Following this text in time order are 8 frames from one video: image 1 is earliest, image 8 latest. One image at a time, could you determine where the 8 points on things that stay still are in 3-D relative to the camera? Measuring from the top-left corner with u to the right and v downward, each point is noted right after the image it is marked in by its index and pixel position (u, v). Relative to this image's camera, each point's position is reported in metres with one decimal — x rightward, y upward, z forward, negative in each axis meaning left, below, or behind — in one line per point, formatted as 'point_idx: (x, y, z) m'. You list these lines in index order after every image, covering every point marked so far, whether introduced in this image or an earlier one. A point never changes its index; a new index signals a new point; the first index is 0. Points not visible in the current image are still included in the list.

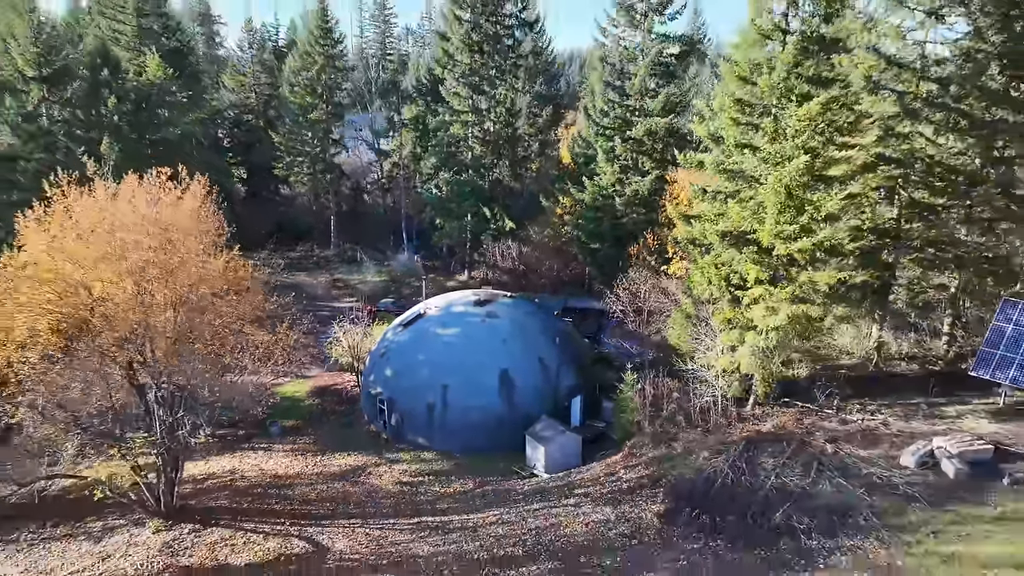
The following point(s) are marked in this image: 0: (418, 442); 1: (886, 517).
0: (-2.3, -3.8, +16.0) m
1: (+6.4, -3.9, +11.2) m
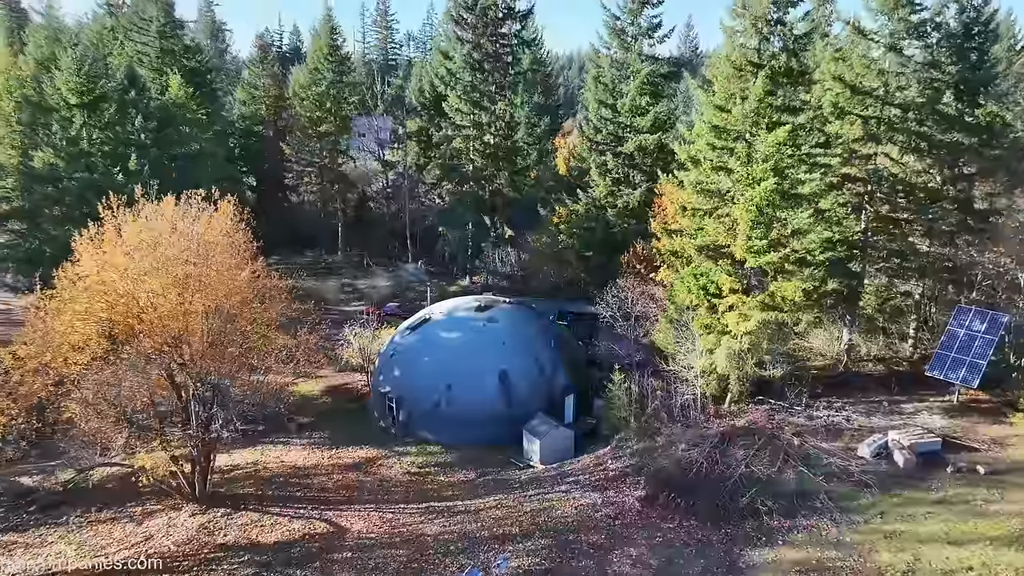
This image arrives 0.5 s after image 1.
0: (-2.4, -4.0, +17.5) m
1: (+6.4, -4.1, +12.7) m
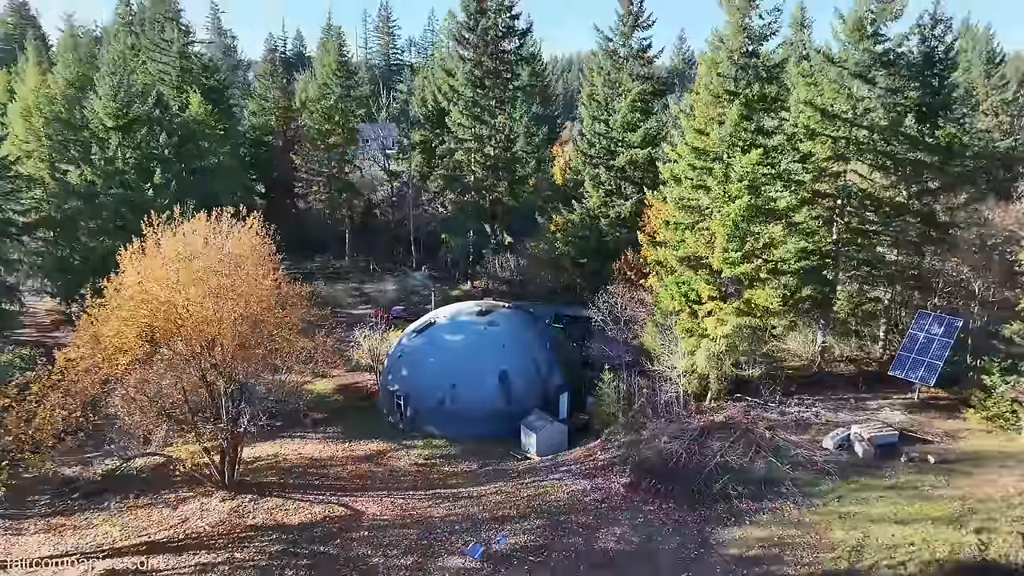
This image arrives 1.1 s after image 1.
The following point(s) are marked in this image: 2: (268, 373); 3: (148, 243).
0: (-2.4, -4.2, +19.0) m
1: (+6.3, -4.3, +14.2) m
2: (-5.9, -2.1, +16.0) m
3: (-8.3, +1.0, +15.1) m
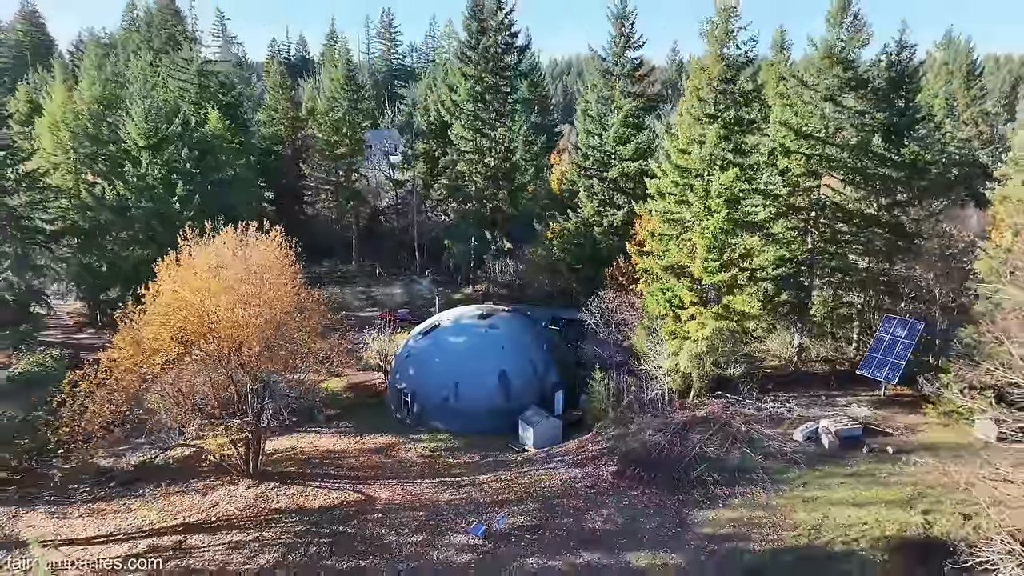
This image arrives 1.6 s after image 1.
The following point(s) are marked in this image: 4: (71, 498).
0: (-2.4, -4.3, +20.6) m
1: (+6.3, -4.5, +15.8) m
2: (-5.9, -2.3, +17.6) m
3: (-8.3, +0.9, +16.7) m
4: (-11.4, -5.4, +17.0) m
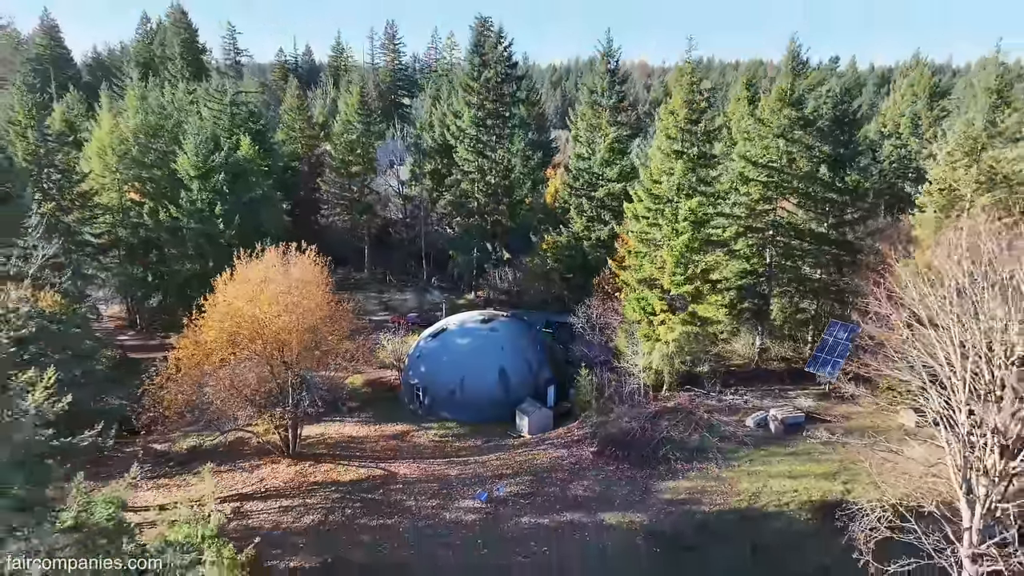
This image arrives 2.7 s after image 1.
0: (-2.5, -4.7, +23.9) m
1: (+6.2, -4.8, +19.0) m
2: (-6.0, -2.6, +20.8) m
3: (-8.4, +0.5, +20.0) m
4: (-11.5, -5.8, +20.2) m
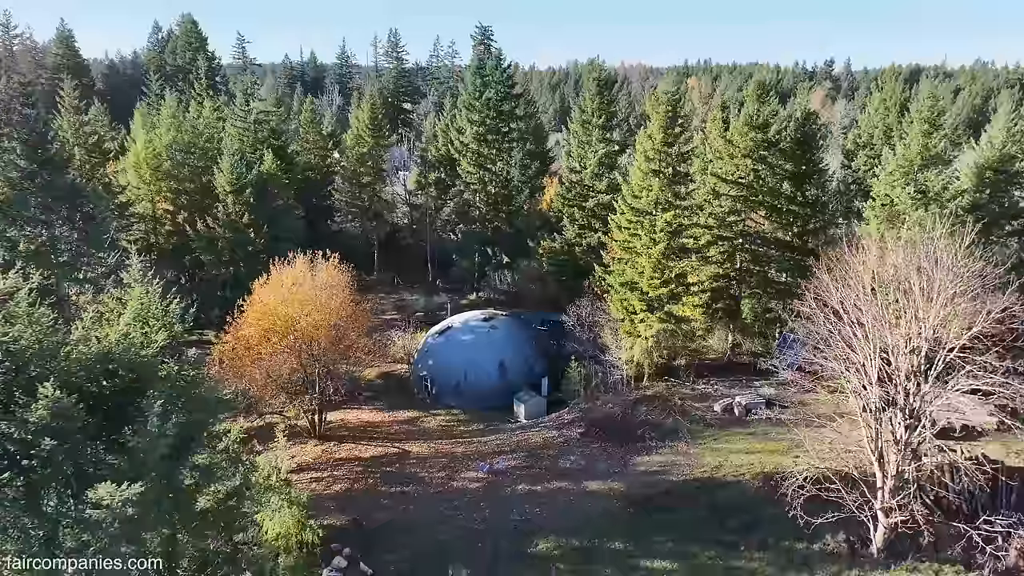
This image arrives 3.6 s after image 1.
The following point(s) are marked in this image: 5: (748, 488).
0: (-2.6, -4.7, +26.9) m
1: (+6.1, -4.9, +22.0) m
2: (-6.1, -2.7, +23.8) m
3: (-8.5, +0.4, +23.0) m
4: (-11.6, -5.8, +23.2) m
5: (+6.8, -5.8, +18.8) m
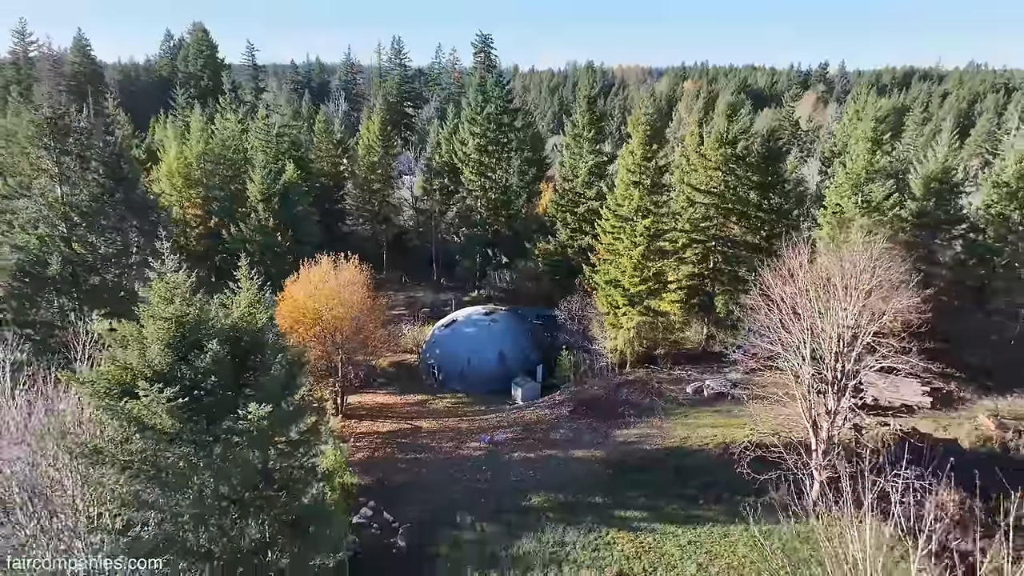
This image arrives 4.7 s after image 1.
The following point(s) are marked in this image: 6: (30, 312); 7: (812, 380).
0: (-2.7, -4.6, +30.2) m
1: (+6.1, -4.8, +25.4) m
2: (-6.1, -2.6, +27.2) m
3: (-8.6, +0.6, +26.3) m
4: (-11.6, -5.7, +26.6) m
5: (+6.7, -5.6, +22.2) m
6: (-14.2, -0.7, +19.3) m
7: (+8.9, -2.7, +19.2) m
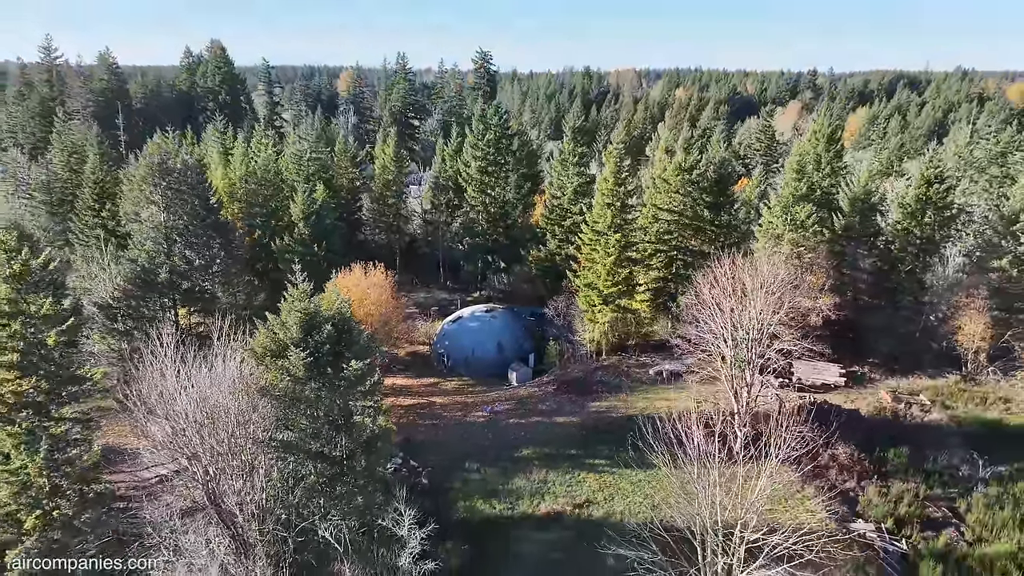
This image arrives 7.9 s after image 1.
0: (-2.8, -4.7, +36.5) m
1: (+5.9, -4.8, +31.7) m
2: (-6.3, -2.7, +33.5) m
3: (-8.8, +0.4, +32.6) m
4: (-11.8, -5.9, +32.9) m
5: (+6.5, -5.7, +28.5) m
6: (-14.4, -0.8, +25.6) m
7: (+8.7, -2.8, +25.5) m
